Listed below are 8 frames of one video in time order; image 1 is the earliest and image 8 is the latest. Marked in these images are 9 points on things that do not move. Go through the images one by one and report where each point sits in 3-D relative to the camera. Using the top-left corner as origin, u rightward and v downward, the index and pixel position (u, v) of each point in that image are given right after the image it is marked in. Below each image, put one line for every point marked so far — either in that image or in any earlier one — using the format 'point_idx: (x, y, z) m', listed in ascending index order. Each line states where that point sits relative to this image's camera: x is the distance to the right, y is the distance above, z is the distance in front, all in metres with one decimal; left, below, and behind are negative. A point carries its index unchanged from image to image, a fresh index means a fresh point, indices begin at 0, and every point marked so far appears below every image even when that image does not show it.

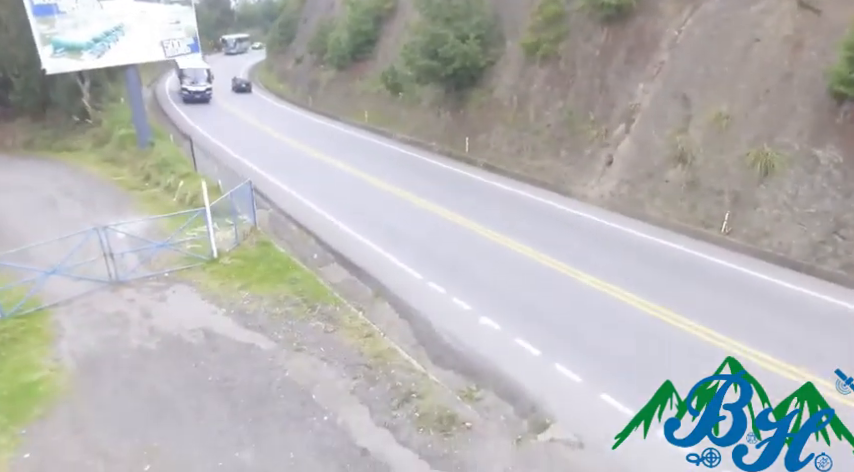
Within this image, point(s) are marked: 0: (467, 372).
0: (+0.7, -2.4, +10.8) m
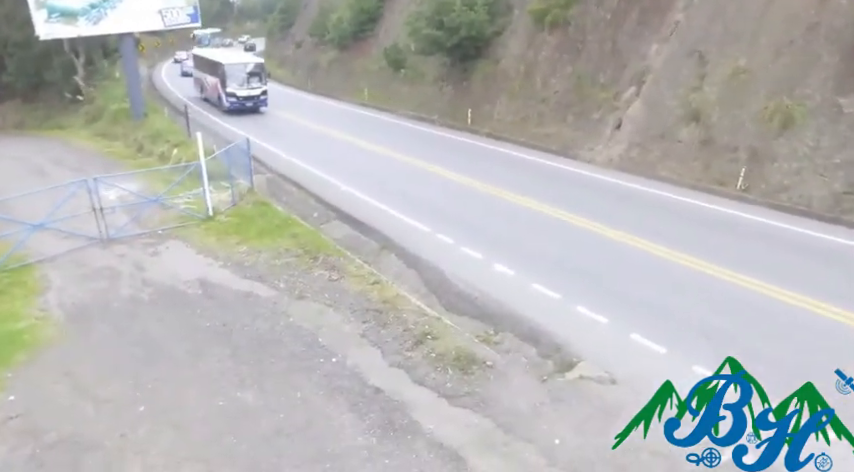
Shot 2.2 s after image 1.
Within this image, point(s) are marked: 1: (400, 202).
0: (+0.9, -1.4, +10.1) m
1: (-0.6, +1.0, +16.1) m
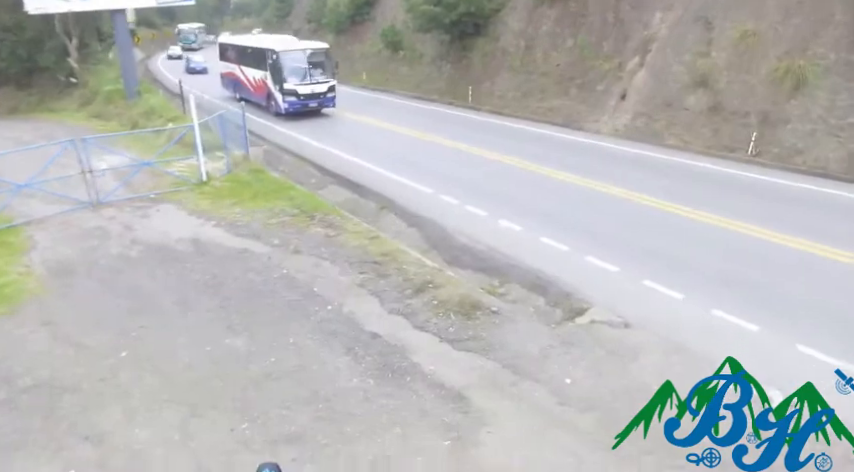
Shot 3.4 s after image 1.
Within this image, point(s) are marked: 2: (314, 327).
0: (+0.9, -0.5, +9.6) m
1: (-0.6, +1.8, +15.6) m
2: (-1.5, -1.2, +8.0) m
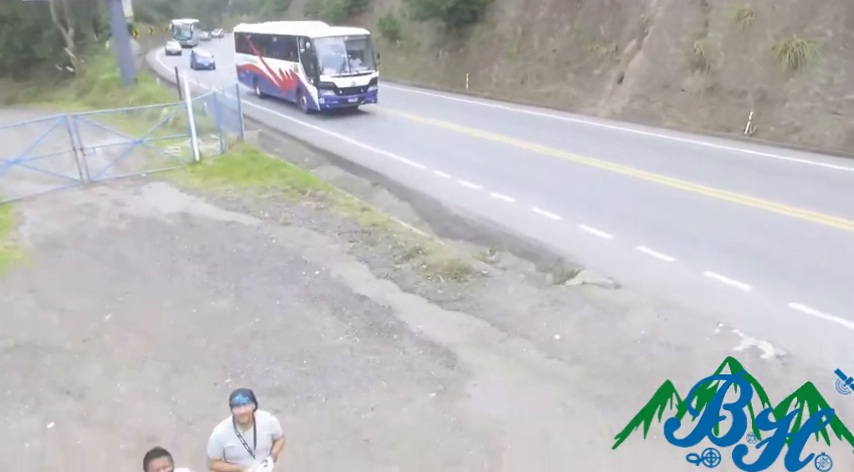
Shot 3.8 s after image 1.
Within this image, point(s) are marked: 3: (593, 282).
0: (+0.8, 0.0, +9.5) m
1: (-0.7, +2.3, +15.5) m
2: (-1.6, -0.7, +7.9) m
3: (+2.1, -0.6, +7.7) m
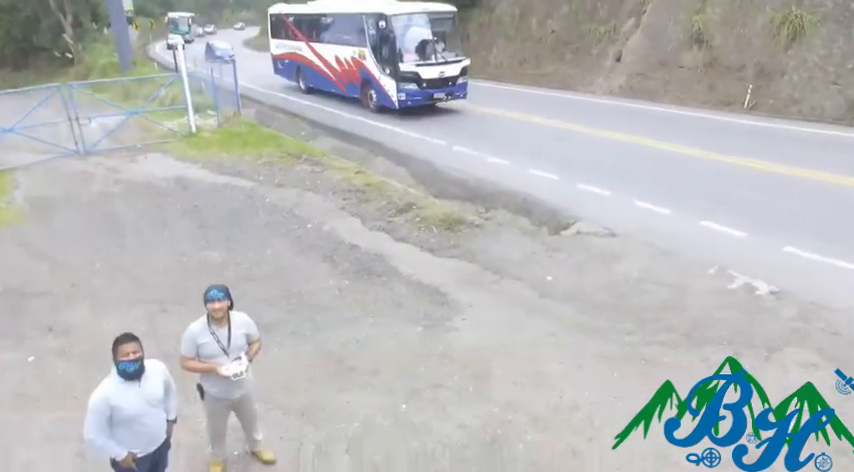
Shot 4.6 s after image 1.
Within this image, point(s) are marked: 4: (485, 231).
0: (+0.7, +0.6, +9.4) m
1: (-0.8, +2.9, +15.4) m
2: (-1.7, -0.1, +7.8) m
3: (+2.0, +0.1, +7.6) m
4: (+0.7, +0.1, +7.8) m
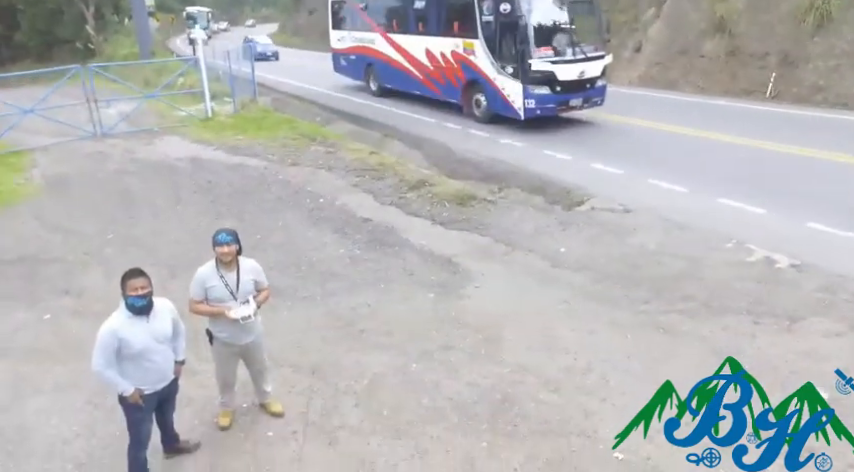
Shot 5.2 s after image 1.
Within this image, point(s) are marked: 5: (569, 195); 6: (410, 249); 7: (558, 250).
0: (+0.9, +0.9, +9.4) m
1: (-0.4, +3.3, +15.4) m
2: (-1.6, +0.3, +7.8) m
3: (+2.2, +0.3, +7.5) m
4: (+0.9, +0.4, +7.7) m
5: (+1.9, +0.6, +8.1) m
6: (-0.2, -0.1, +6.5) m
7: (+1.4, -0.2, +6.4) m
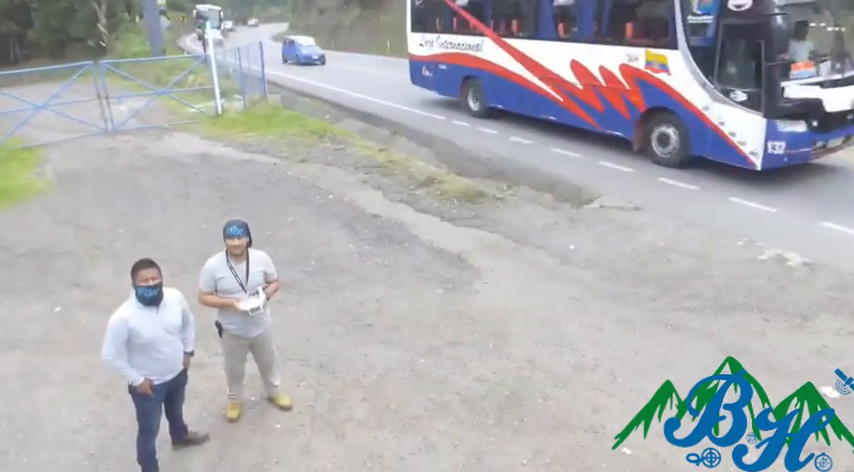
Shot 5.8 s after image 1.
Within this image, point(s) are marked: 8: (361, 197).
0: (+1.1, +0.9, +9.3) m
1: (-0.2, +3.3, +15.4) m
2: (-1.4, +0.3, +7.8) m
3: (+2.3, +0.4, +7.5) m
4: (+1.0, +0.4, +7.7) m
5: (+2.0, +0.6, +8.1) m
6: (-0.1, -0.1, +6.5) m
7: (+1.5, -0.1, +6.3) m
8: (-0.9, +0.5, +8.3) m
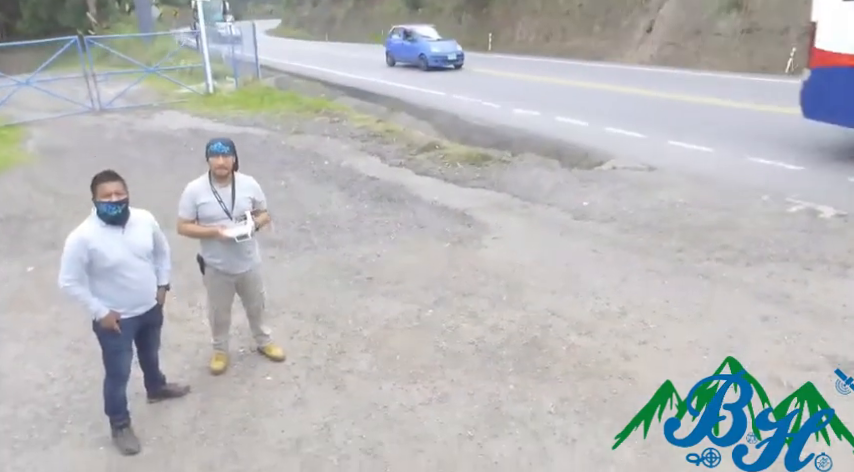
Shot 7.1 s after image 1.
0: (+1.1, +1.4, +8.9) m
1: (-0.2, +3.7, +14.9) m
2: (-1.4, +0.7, +7.4) m
3: (+2.3, +0.8, +7.0) m
4: (+1.0, +0.8, +7.3) m
5: (+2.0, +1.0, +7.7) m
6: (-0.1, +0.3, +6.1) m
7: (+1.5, +0.3, +5.9) m
8: (-0.9, +0.9, +7.8) m
